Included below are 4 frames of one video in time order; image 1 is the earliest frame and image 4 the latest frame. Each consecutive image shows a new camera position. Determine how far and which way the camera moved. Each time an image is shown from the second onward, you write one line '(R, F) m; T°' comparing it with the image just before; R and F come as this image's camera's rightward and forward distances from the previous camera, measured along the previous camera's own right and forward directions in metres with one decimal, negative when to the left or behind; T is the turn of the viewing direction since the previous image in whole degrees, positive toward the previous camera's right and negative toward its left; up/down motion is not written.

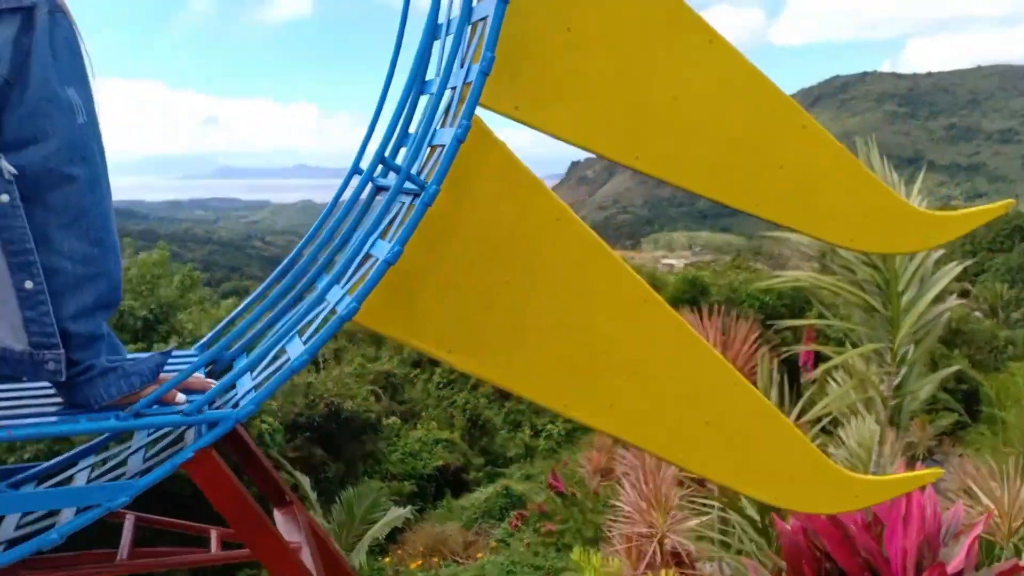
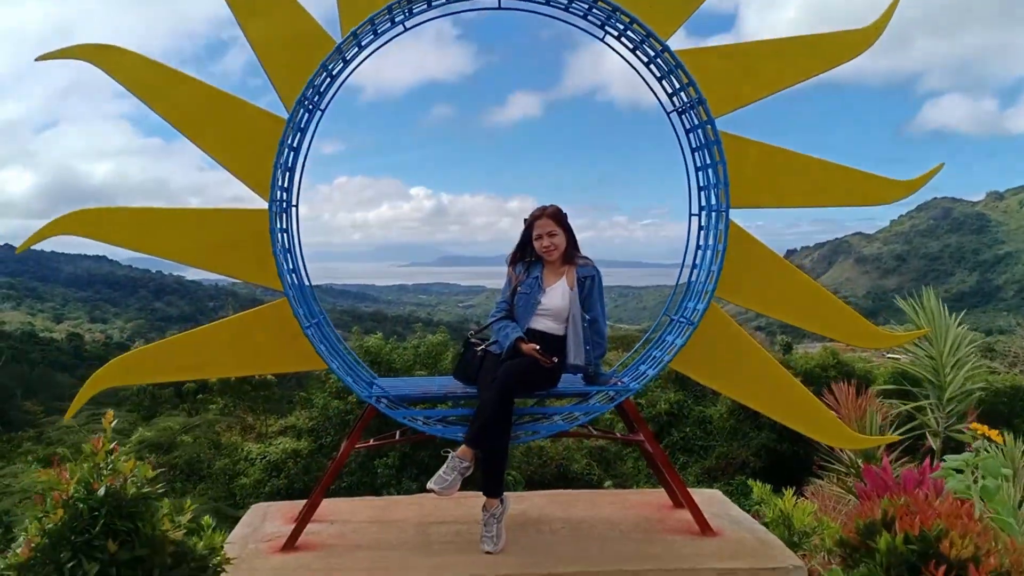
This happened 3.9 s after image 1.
(0.0, -1.9) m; -15°
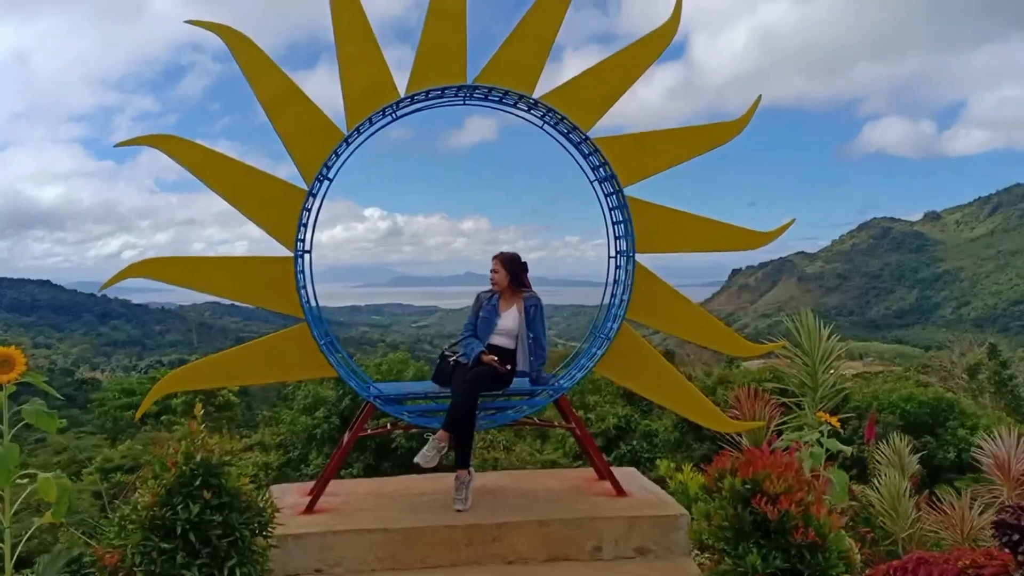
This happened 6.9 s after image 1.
(0.0, -0.9) m; +3°
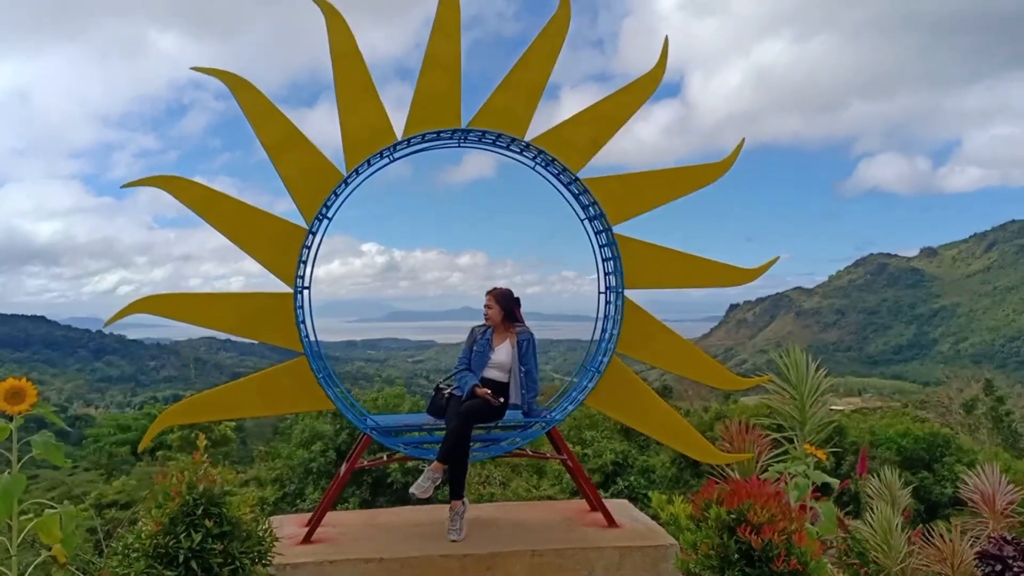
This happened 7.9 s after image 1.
(0.0, -0.1) m; 0°
